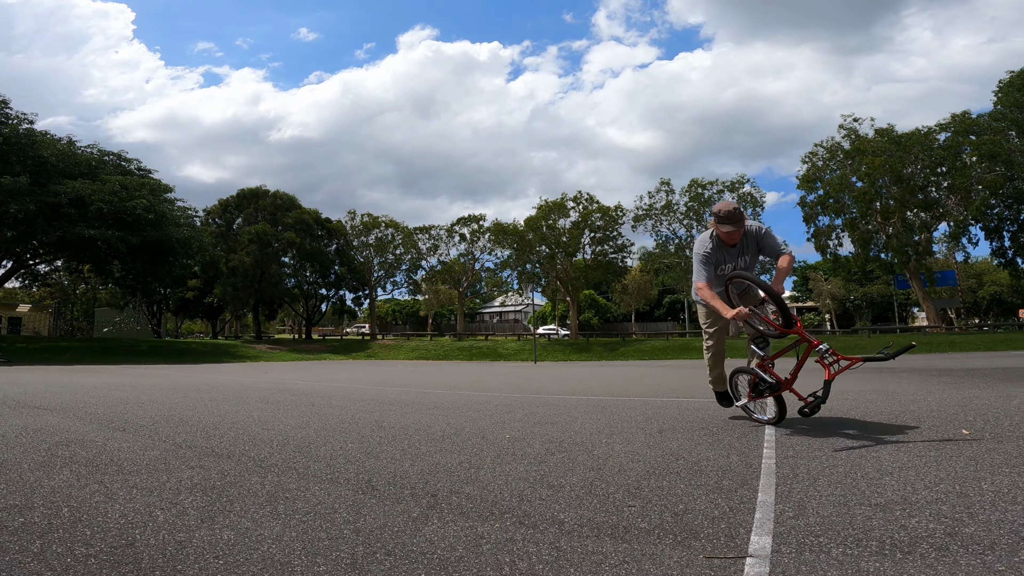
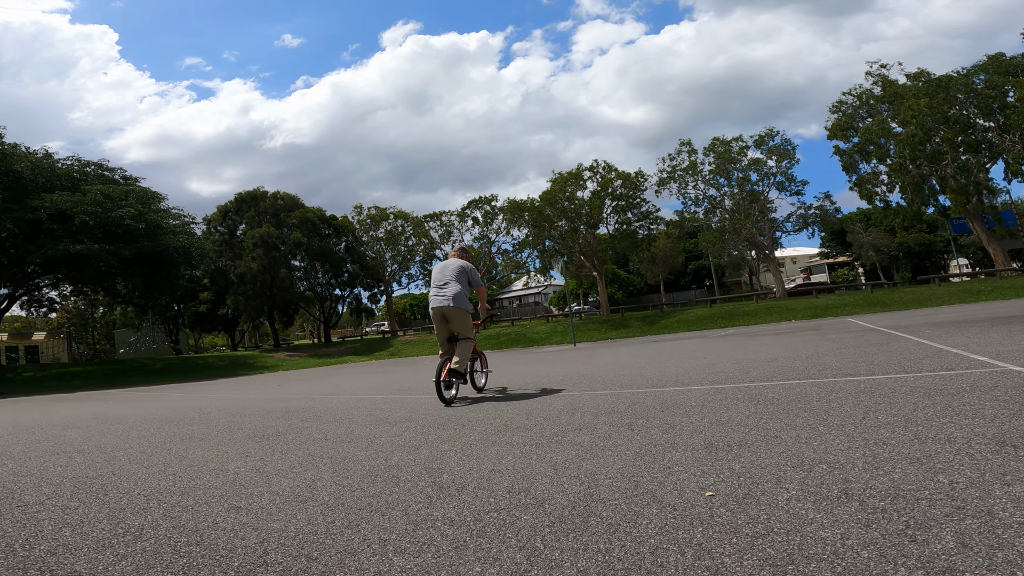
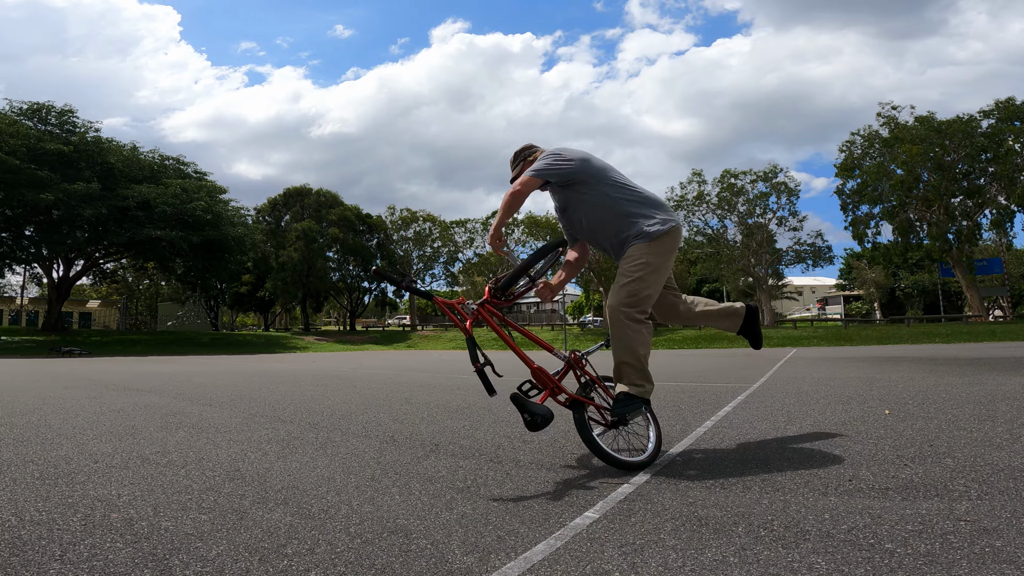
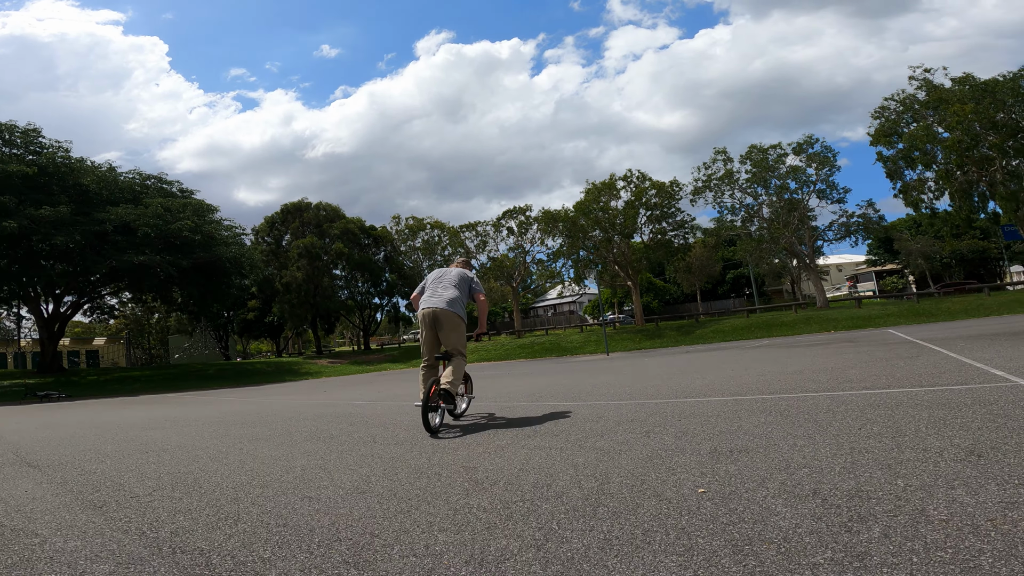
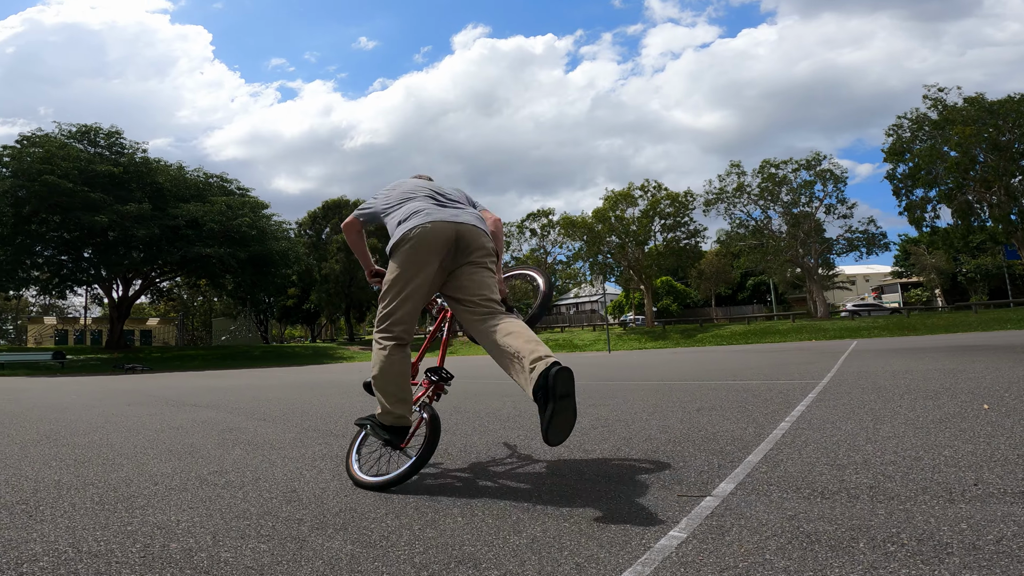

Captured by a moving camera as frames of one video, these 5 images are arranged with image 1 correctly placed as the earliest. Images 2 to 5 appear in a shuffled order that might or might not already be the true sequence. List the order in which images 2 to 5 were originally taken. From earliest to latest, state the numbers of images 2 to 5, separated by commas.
3, 5, 4, 2
